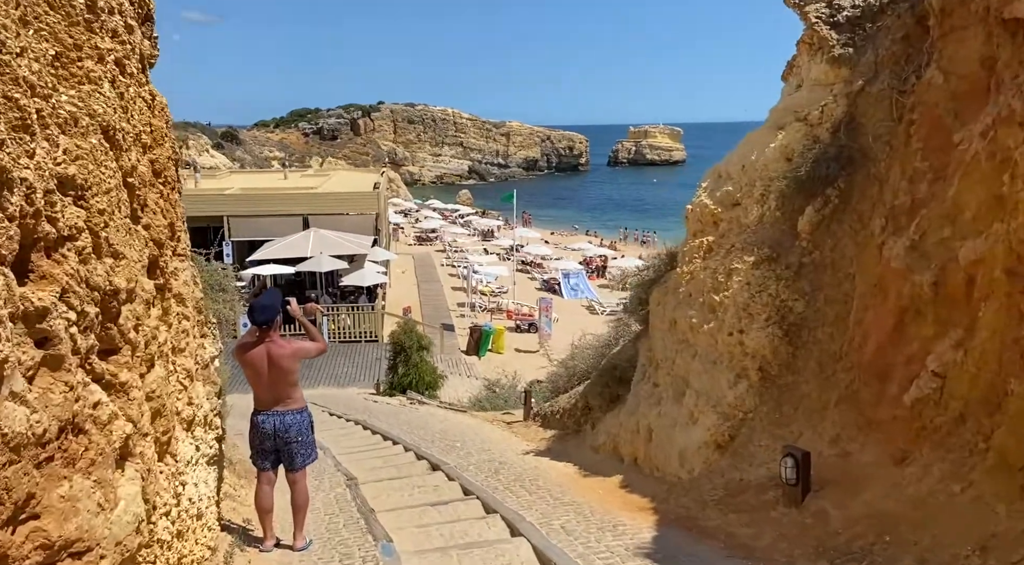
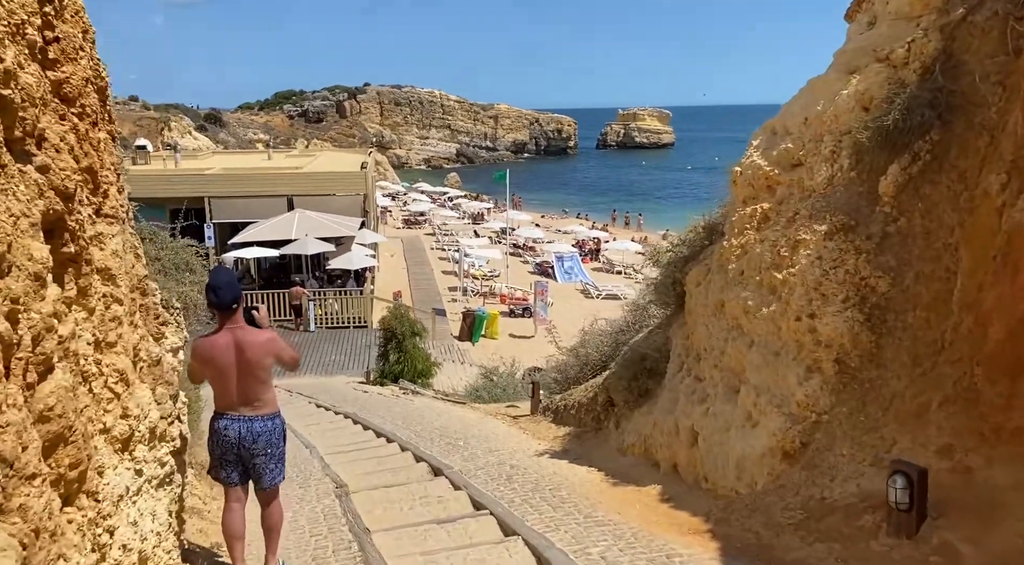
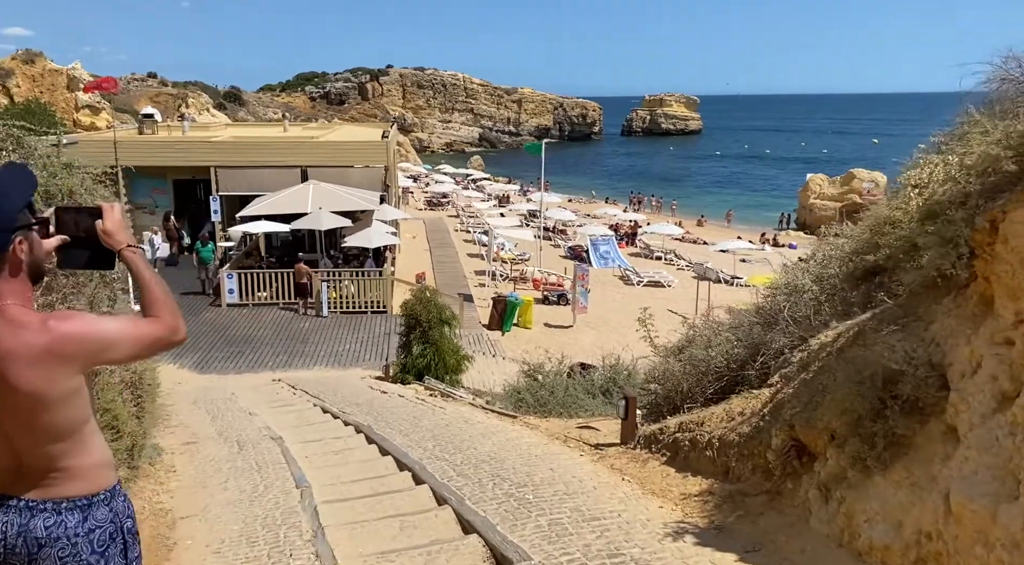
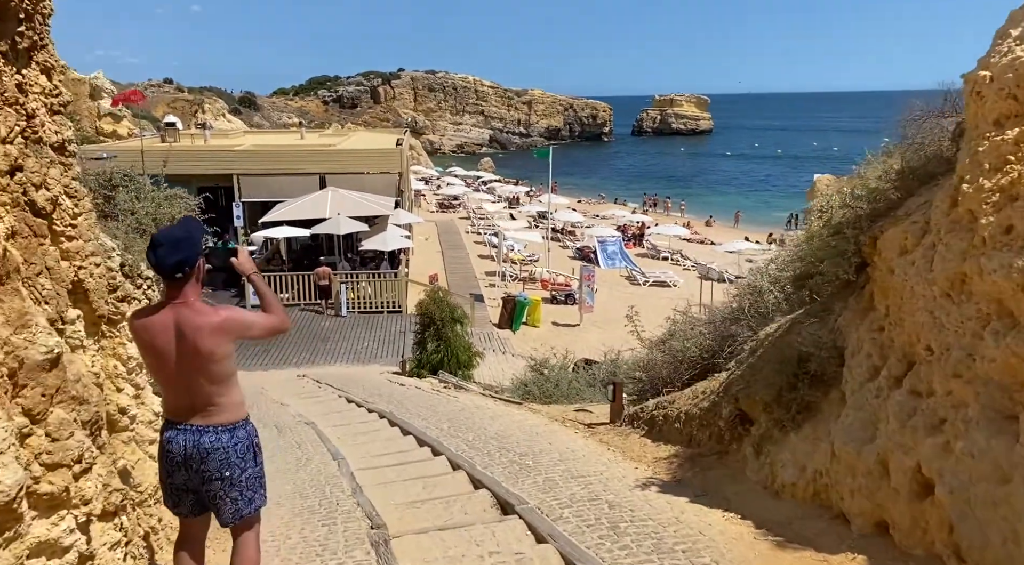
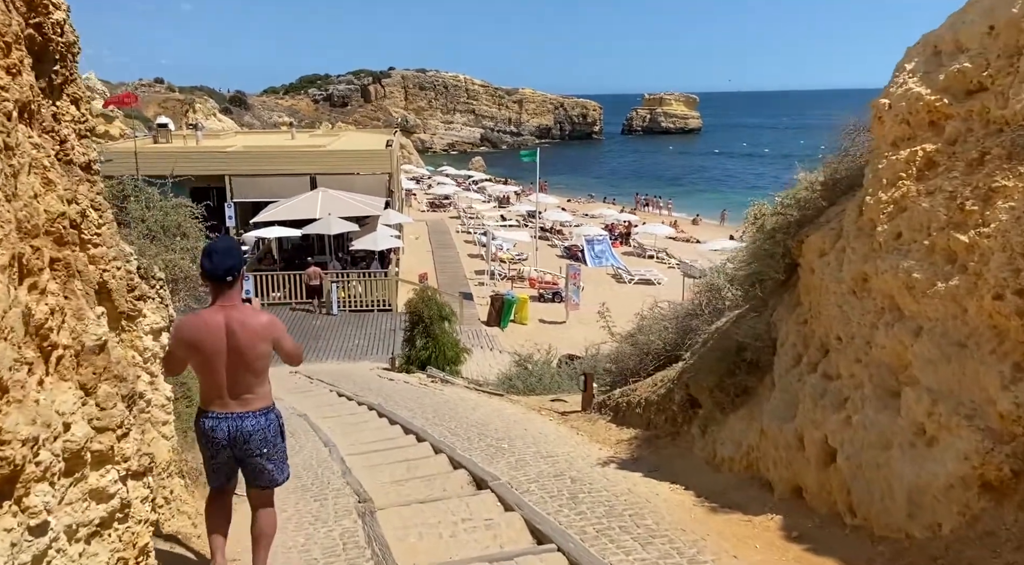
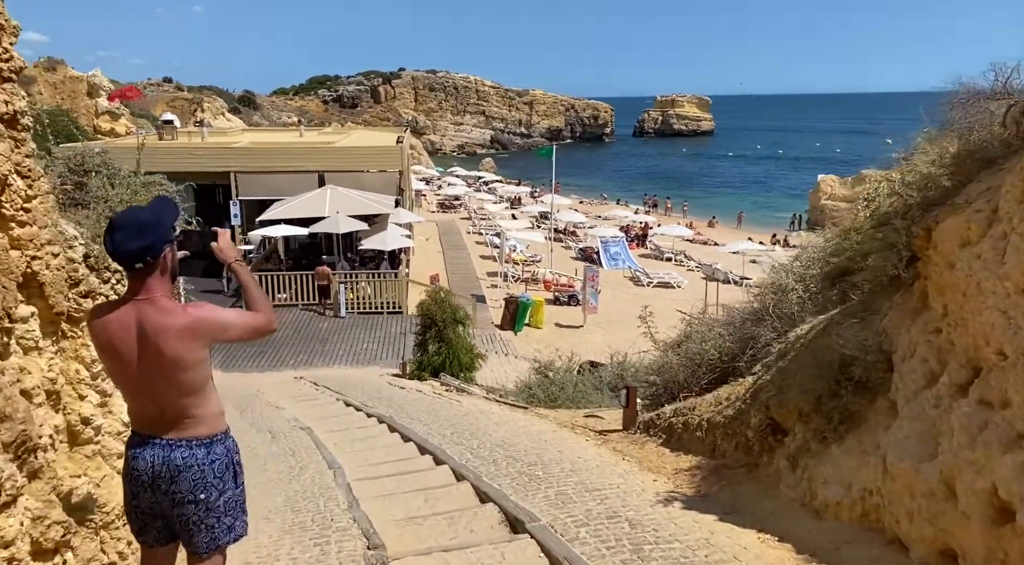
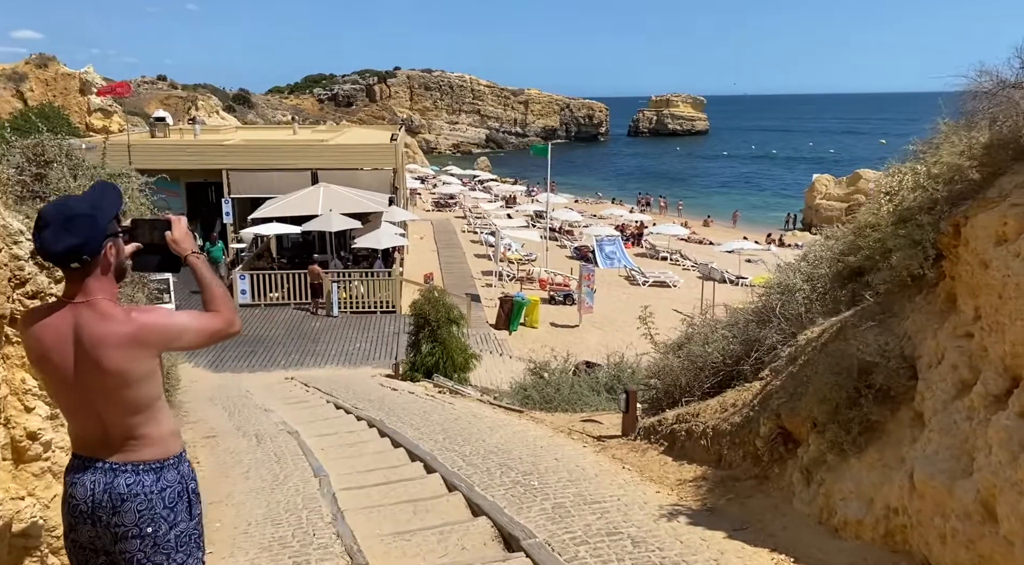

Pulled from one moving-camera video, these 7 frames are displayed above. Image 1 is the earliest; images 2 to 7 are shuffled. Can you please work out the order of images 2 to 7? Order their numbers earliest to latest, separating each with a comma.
2, 5, 4, 6, 7, 3
